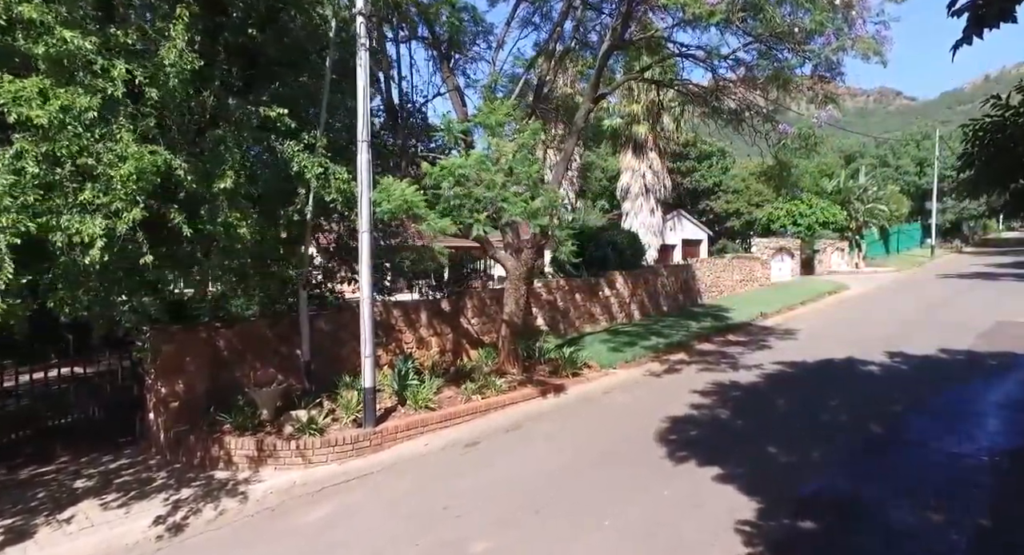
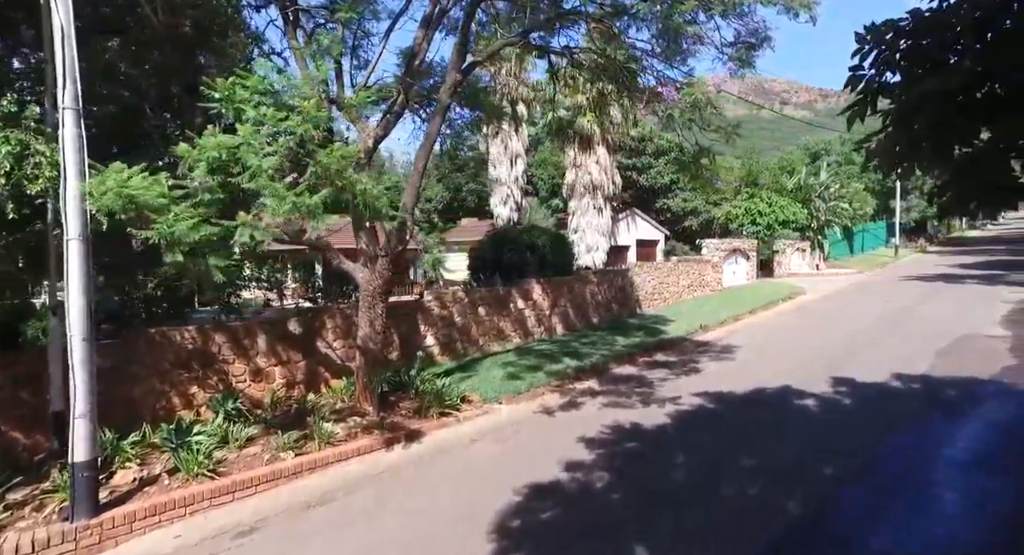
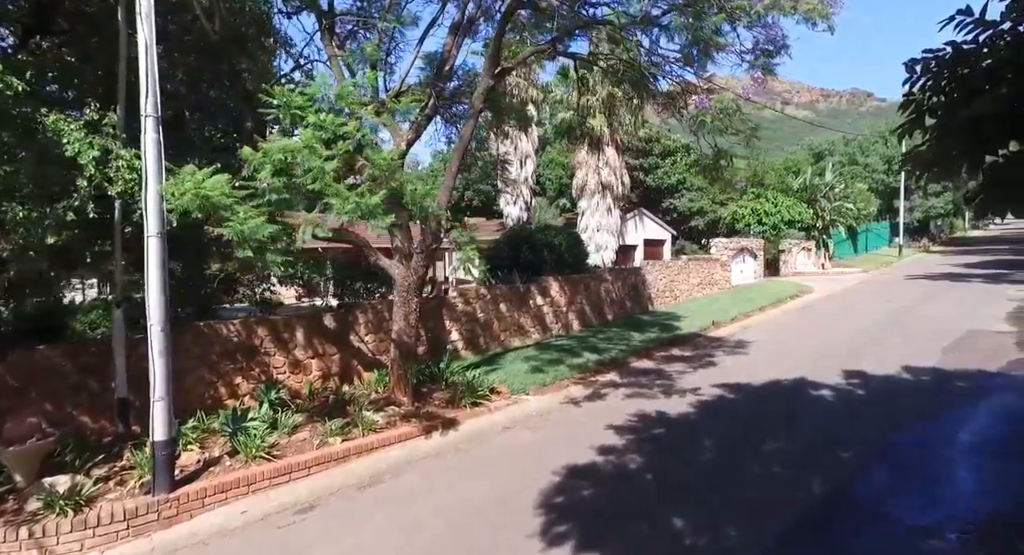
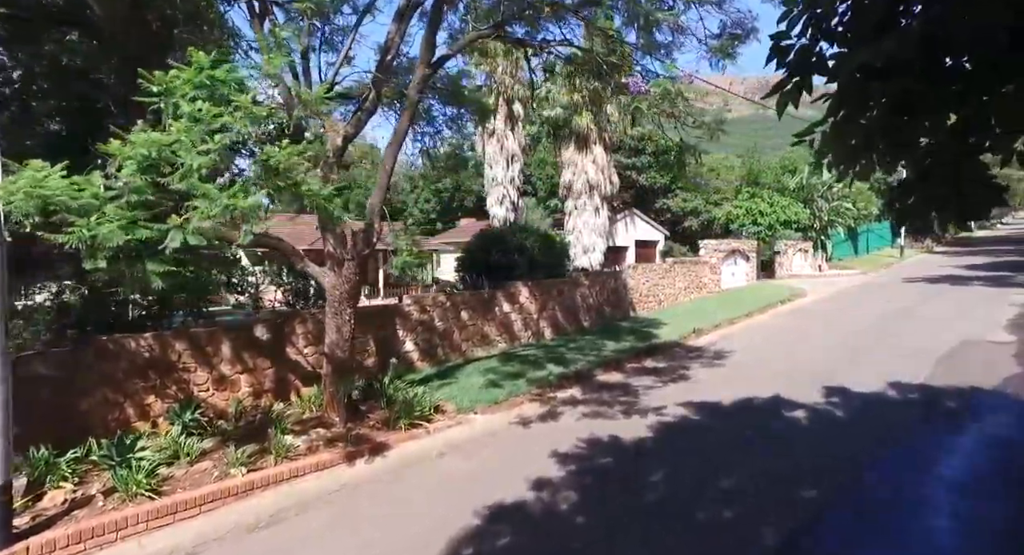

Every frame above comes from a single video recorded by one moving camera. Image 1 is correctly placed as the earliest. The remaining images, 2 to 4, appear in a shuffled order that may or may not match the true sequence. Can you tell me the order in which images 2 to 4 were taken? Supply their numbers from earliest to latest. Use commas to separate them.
3, 2, 4
